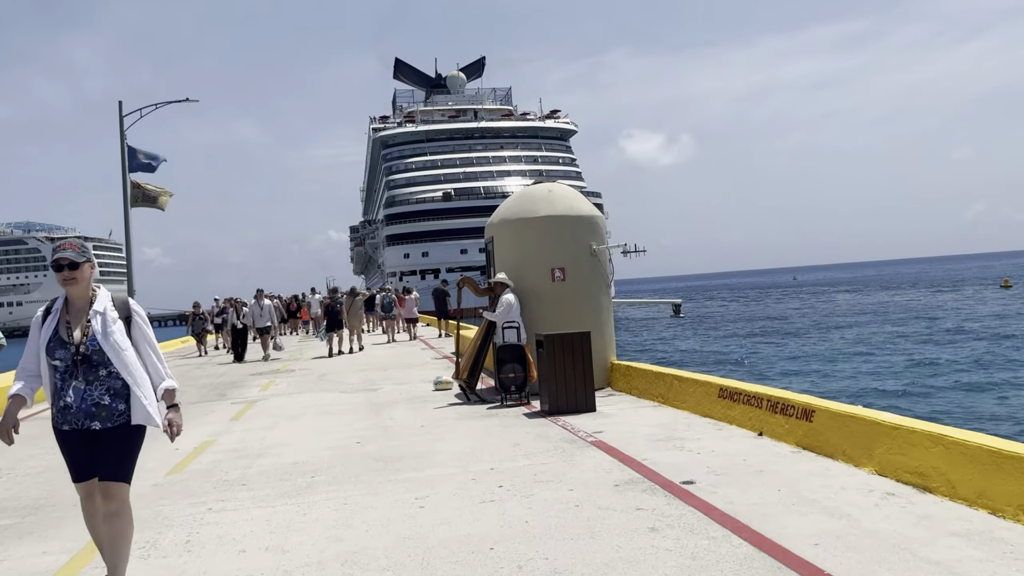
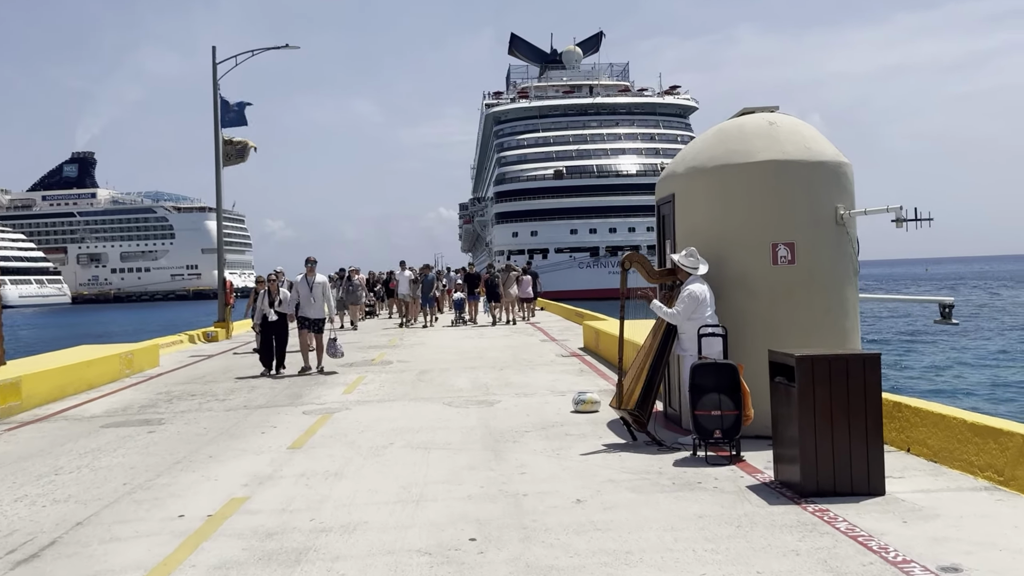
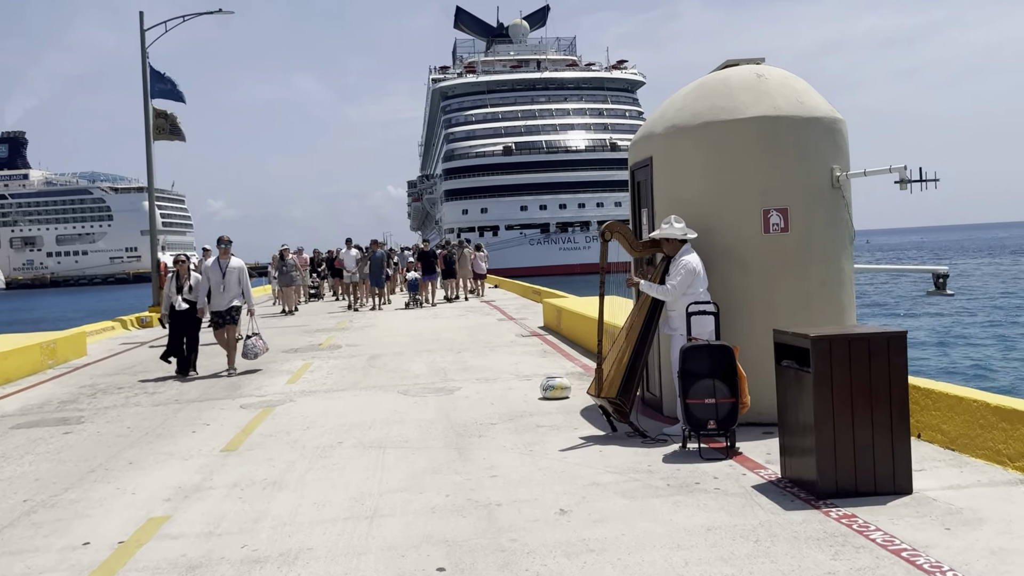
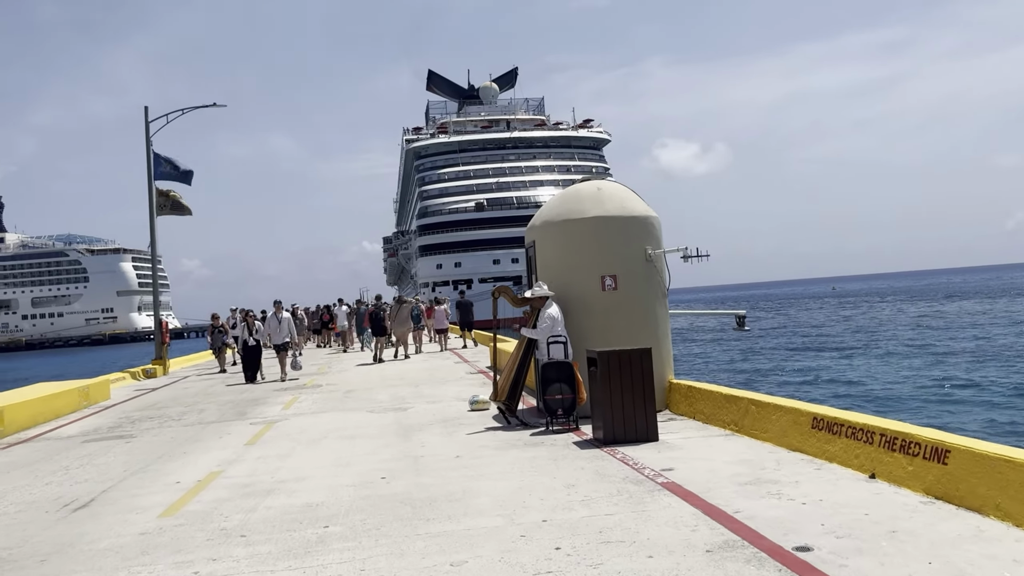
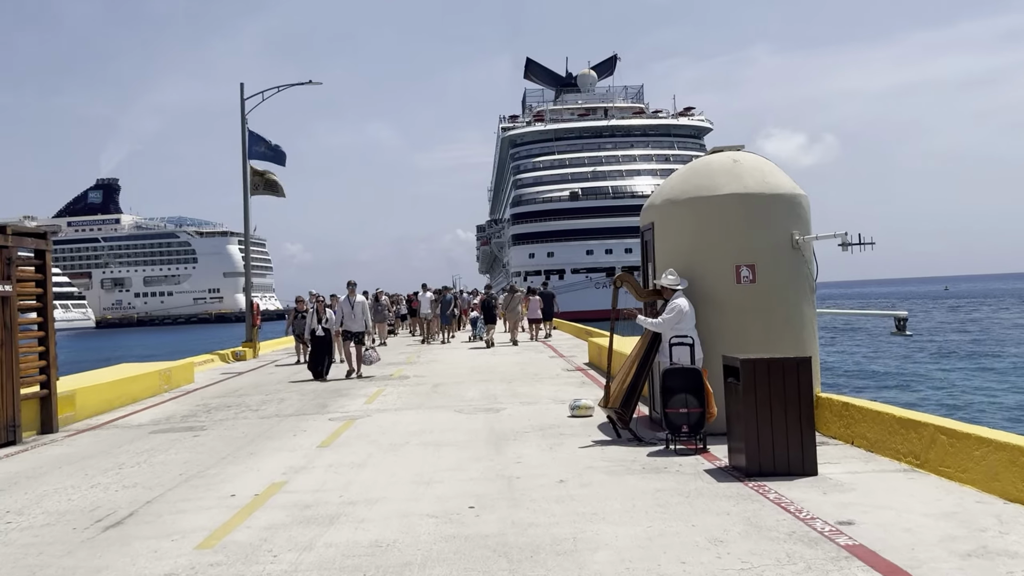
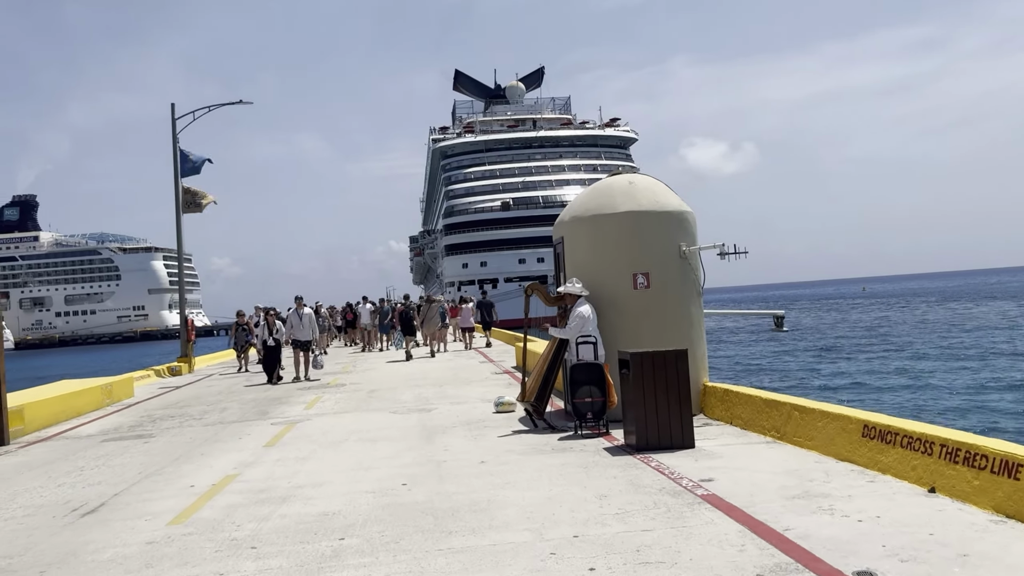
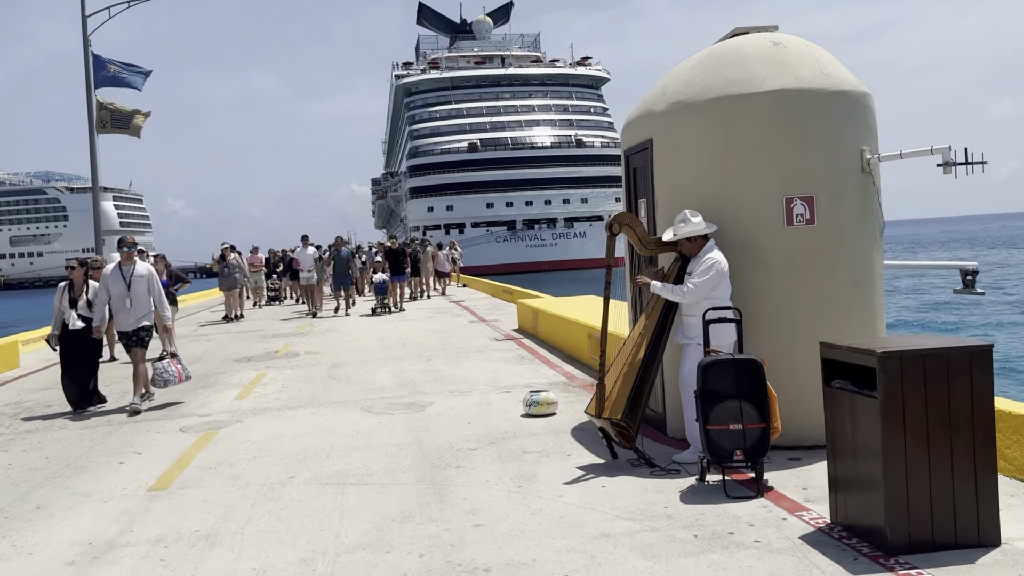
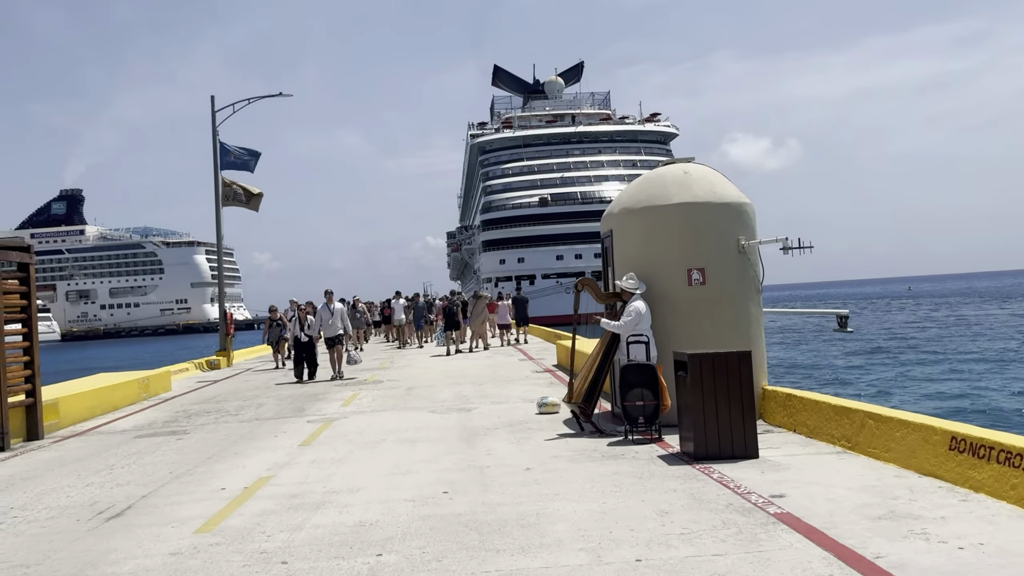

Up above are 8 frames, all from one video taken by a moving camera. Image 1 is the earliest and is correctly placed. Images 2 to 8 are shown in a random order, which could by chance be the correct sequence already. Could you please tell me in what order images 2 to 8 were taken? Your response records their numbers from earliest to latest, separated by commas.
4, 6, 8, 5, 2, 3, 7
